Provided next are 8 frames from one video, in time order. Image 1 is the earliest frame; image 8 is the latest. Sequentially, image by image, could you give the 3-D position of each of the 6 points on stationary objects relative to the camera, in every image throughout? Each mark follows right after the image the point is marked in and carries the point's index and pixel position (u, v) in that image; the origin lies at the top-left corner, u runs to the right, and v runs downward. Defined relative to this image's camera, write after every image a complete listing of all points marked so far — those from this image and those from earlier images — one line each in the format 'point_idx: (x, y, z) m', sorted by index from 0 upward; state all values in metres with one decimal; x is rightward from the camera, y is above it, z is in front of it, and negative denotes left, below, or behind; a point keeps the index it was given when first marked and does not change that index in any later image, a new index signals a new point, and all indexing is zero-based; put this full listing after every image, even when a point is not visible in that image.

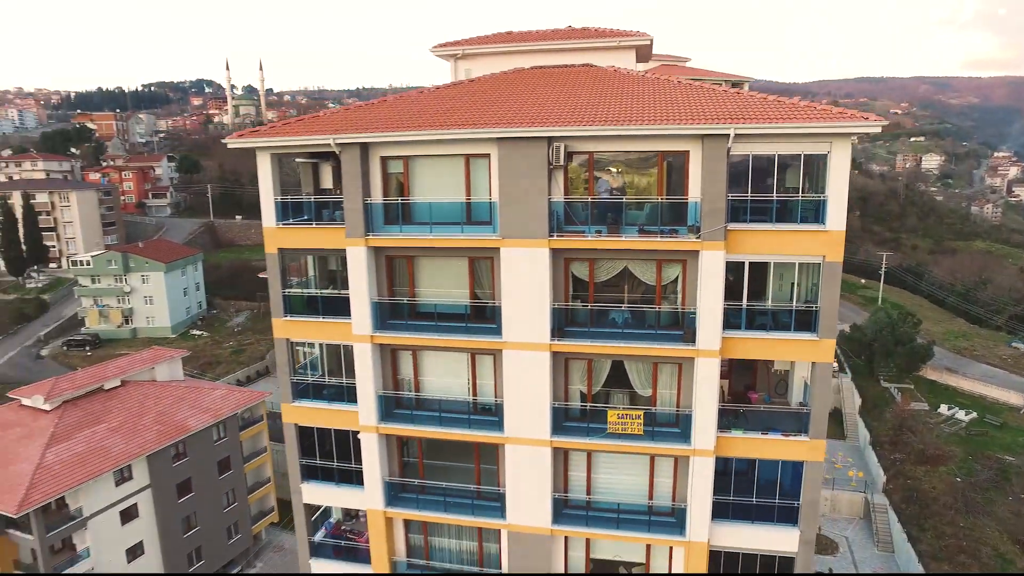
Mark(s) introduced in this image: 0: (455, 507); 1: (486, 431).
0: (-0.7, -2.6, +7.8) m
1: (-0.3, -1.6, +7.4) m
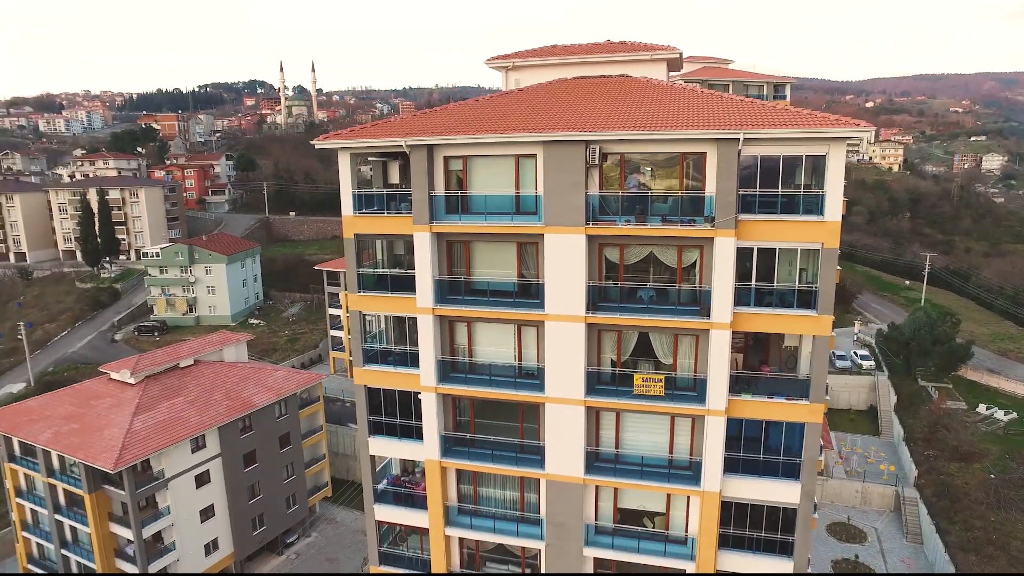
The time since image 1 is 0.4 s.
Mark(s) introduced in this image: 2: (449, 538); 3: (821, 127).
0: (-0.2, -2.4, +9.1) m
1: (+0.2, -1.4, +8.6) m
2: (-0.9, -3.7, +9.5) m
3: (+3.4, +1.8, +7.0) m
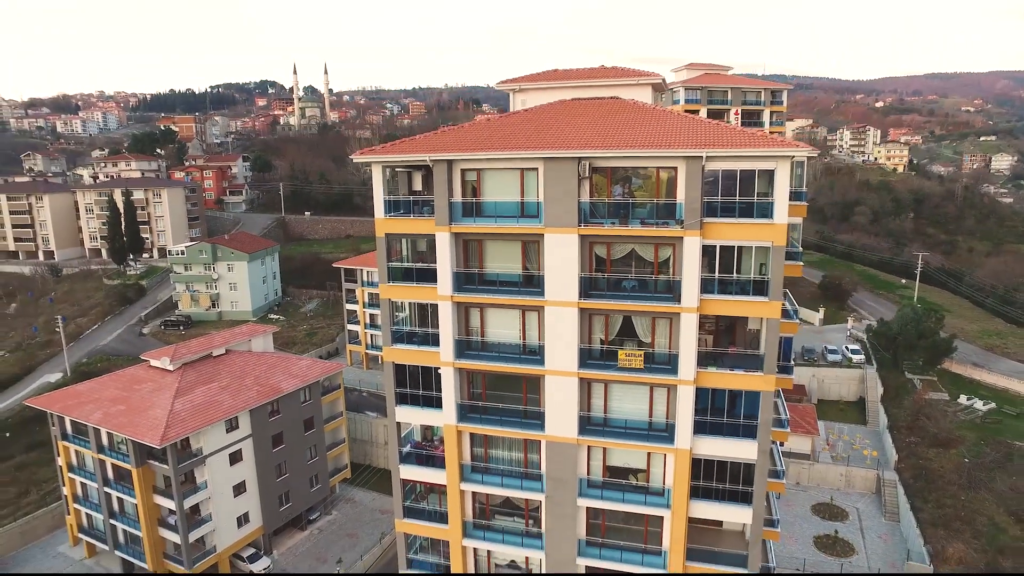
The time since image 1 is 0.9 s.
0: (-0.1, -2.2, +10.7) m
1: (+0.3, -1.2, +10.3) m
2: (-0.8, -3.6, +11.2) m
3: (+3.4, +1.9, +8.6) m
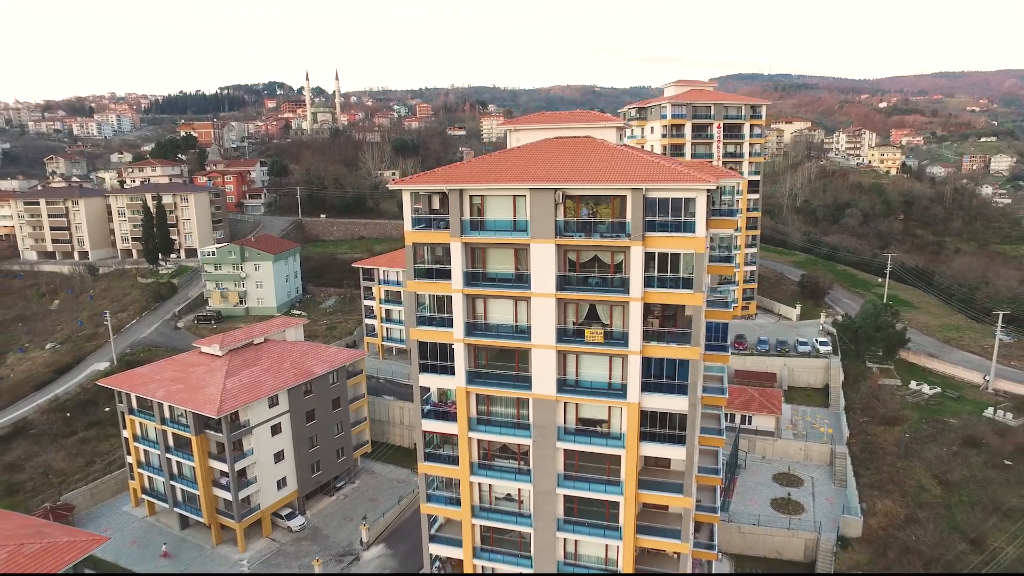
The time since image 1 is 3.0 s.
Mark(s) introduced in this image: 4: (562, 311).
0: (-0.2, -2.2, +14.2) m
1: (+0.2, -1.2, +13.8) m
2: (-0.9, -3.5, +14.7) m
3: (+3.3, +2.0, +12.1) m
4: (+1.1, -0.5, +13.5) m
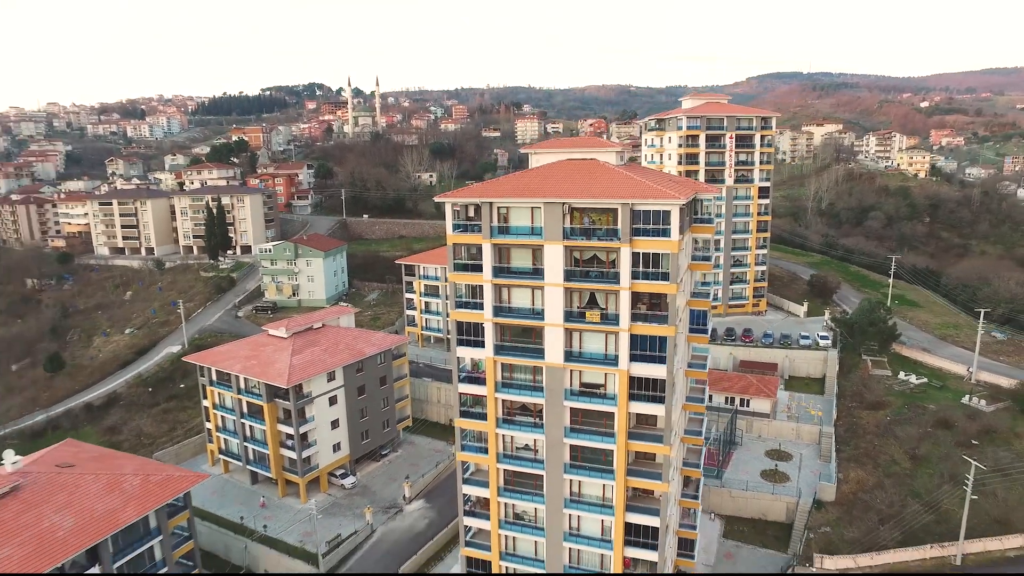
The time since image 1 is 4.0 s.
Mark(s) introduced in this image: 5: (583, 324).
0: (+0.3, -1.9, +18.0) m
1: (+0.7, -0.9, +17.5) m
2: (-0.4, -3.2, +18.5) m
3: (+3.8, +2.2, +15.7) m
4: (+1.5, -0.3, +17.2) m
5: (+1.9, -0.9, +17.1) m
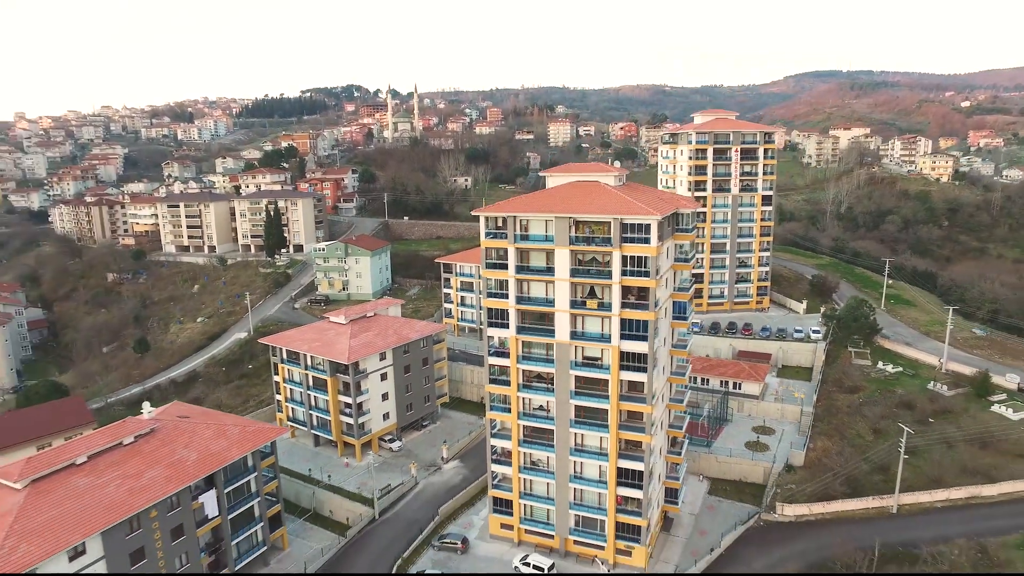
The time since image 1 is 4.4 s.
0: (+1.0, -1.7, +23.0) m
1: (+1.3, -0.7, +22.5) m
2: (+0.2, -3.0, +23.6) m
3: (+4.3, +2.4, +20.6) m
4: (+2.2, -0.1, +22.2) m
5: (+2.5, -0.7, +22.1) m
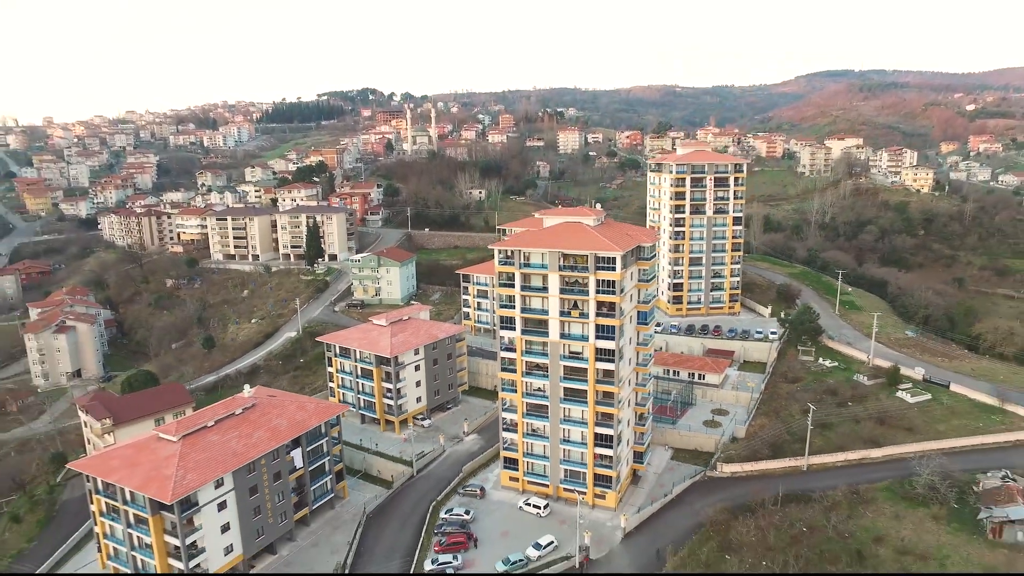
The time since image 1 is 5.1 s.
0: (+1.3, -2.4, +31.5) m
1: (+1.6, -1.4, +31.0) m
2: (+0.5, -3.7, +32.0) m
3: (+4.6, +1.7, +28.9) m
4: (+2.4, -0.7, +30.6) m
5: (+2.8, -1.4, +30.5) m
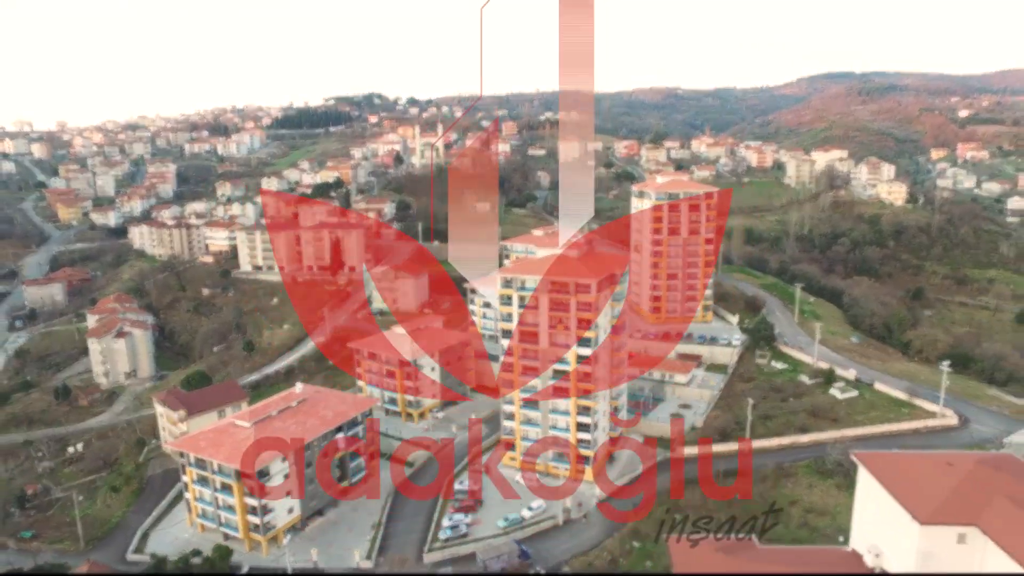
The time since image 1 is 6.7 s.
0: (+1.2, -3.5, +39.6) m
1: (+1.6, -2.5, +39.1) m
2: (+0.5, -4.8, +40.1) m
3: (+4.5, +0.6, +37.0) m
4: (+2.4, -1.8, +38.7) m
5: (+2.7, -2.5, +38.5) m
